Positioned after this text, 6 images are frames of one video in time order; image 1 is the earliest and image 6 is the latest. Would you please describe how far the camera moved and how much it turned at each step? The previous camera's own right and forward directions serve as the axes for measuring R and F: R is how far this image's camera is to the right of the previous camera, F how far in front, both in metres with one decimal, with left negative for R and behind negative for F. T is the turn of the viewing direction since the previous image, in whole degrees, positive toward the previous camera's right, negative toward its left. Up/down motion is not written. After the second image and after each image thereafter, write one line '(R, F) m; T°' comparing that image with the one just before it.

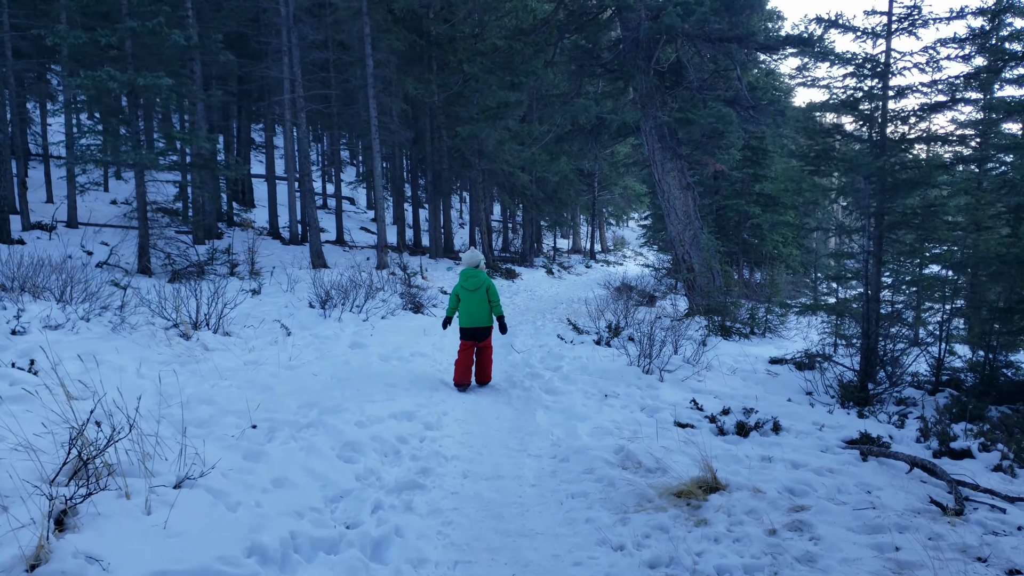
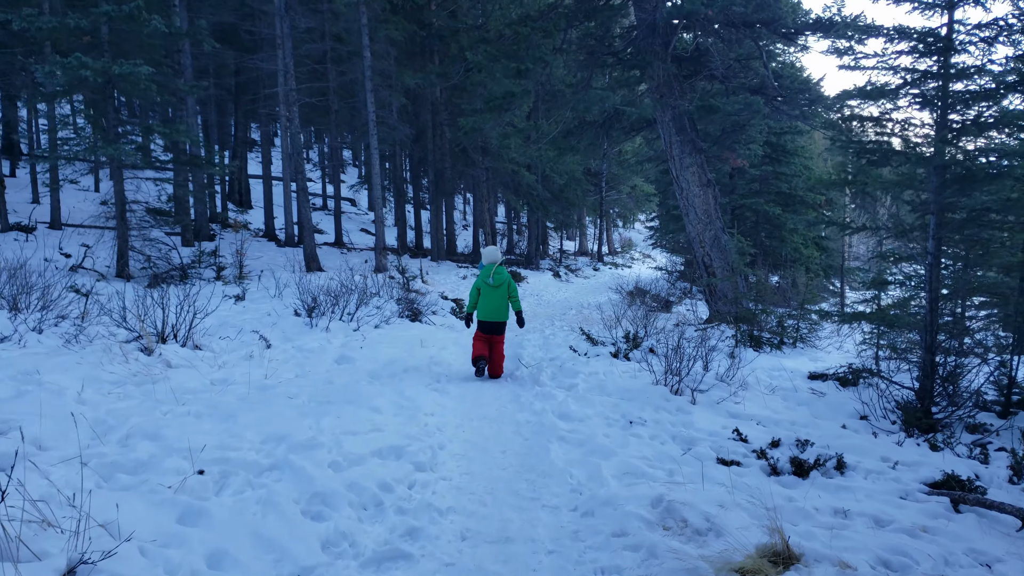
(0.0, +0.9) m; 0°
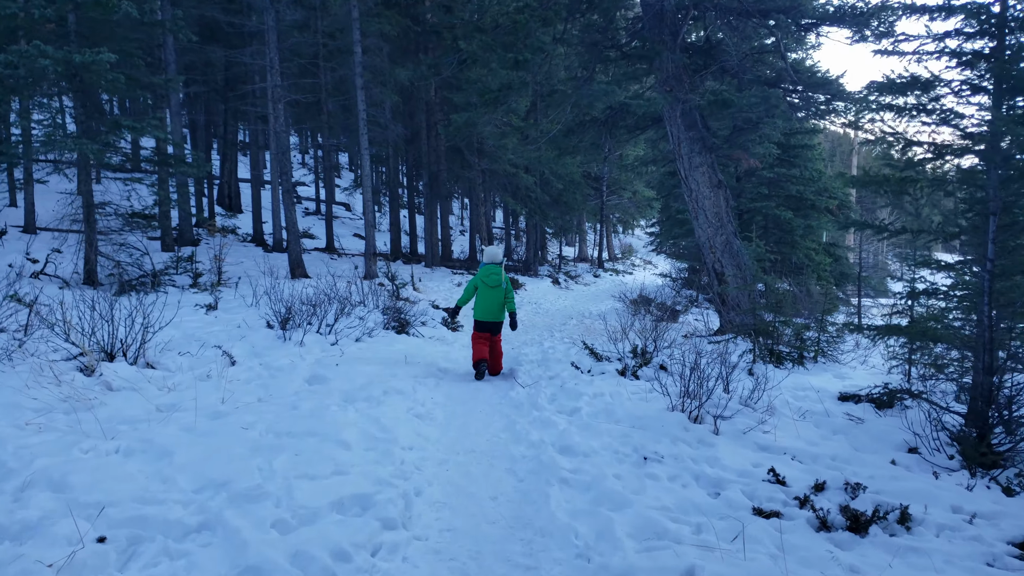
(0.0, +0.8) m; 0°
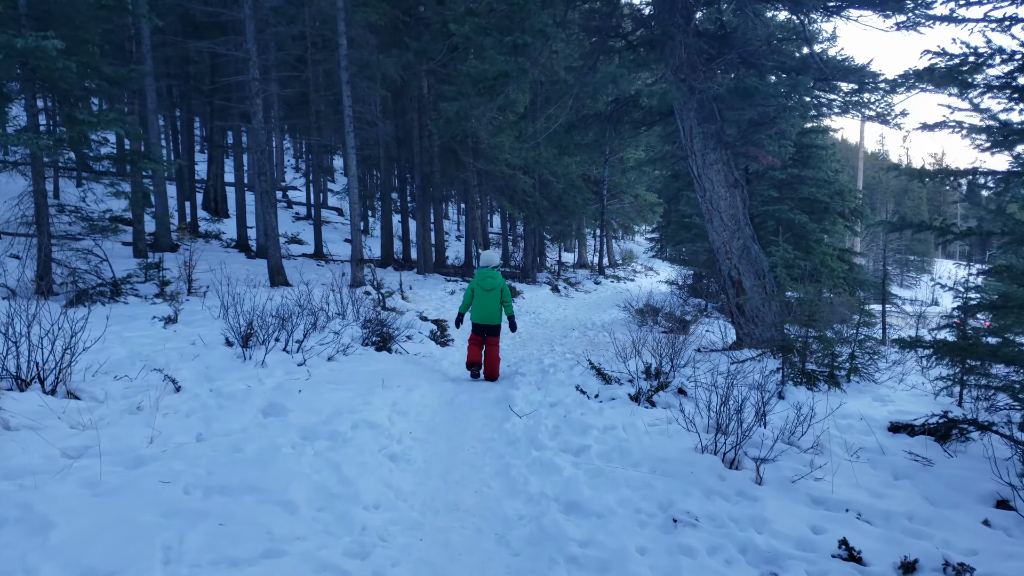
(0.0, +0.9) m; 0°
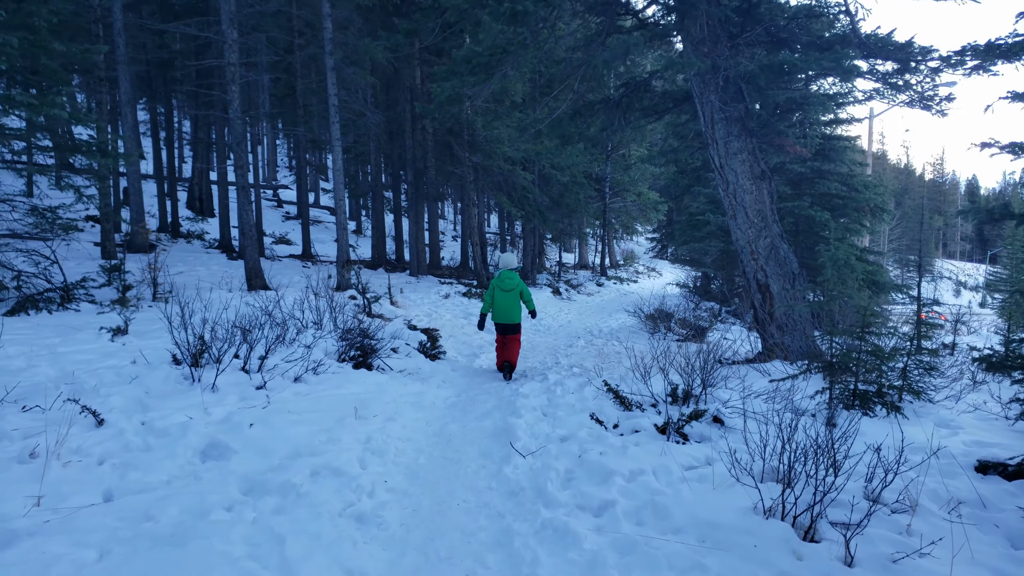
(0.0, +1.0) m; 0°
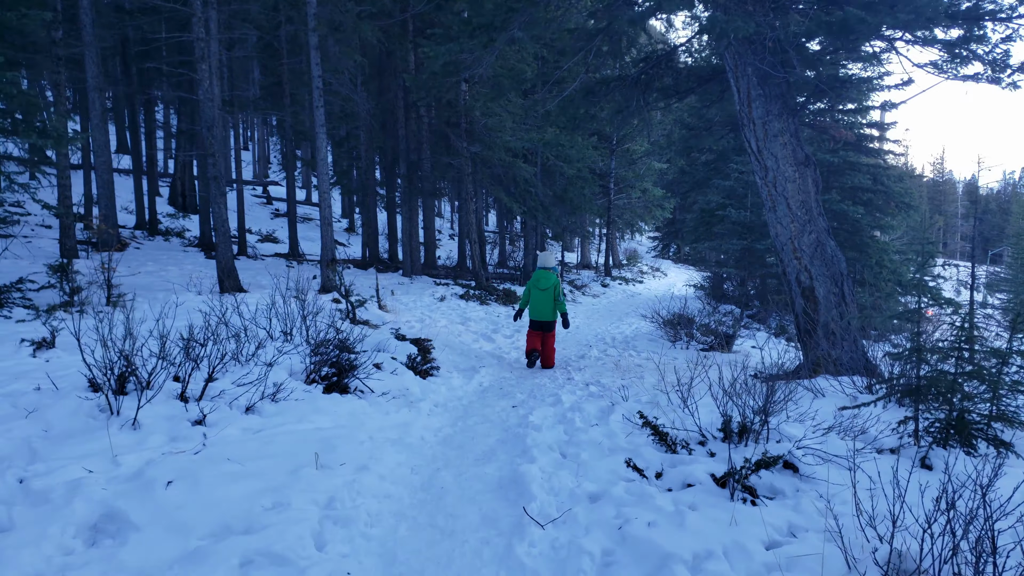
(-0.1, +1.2) m; 0°
